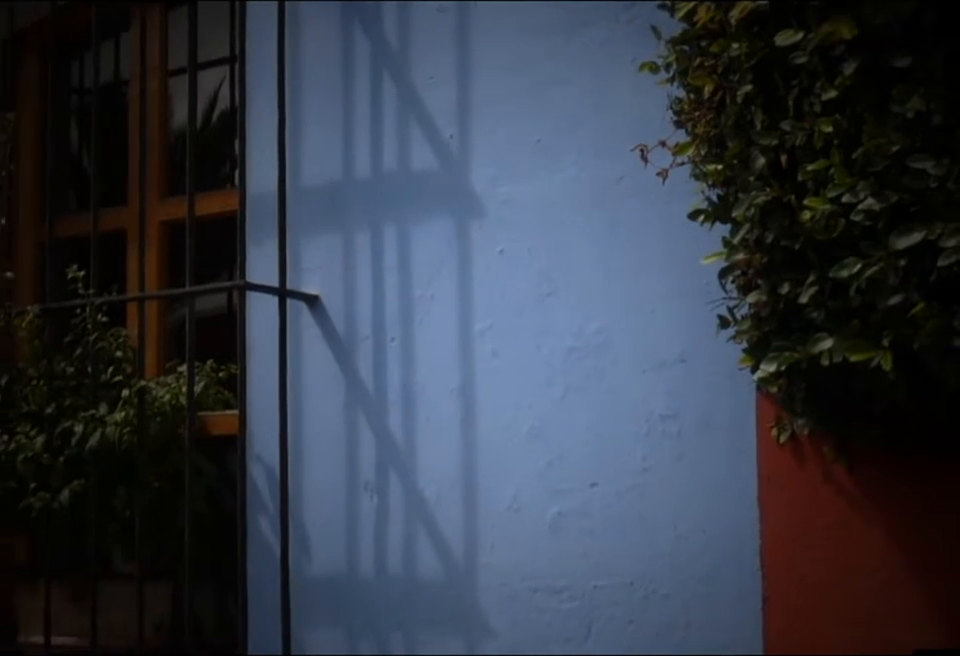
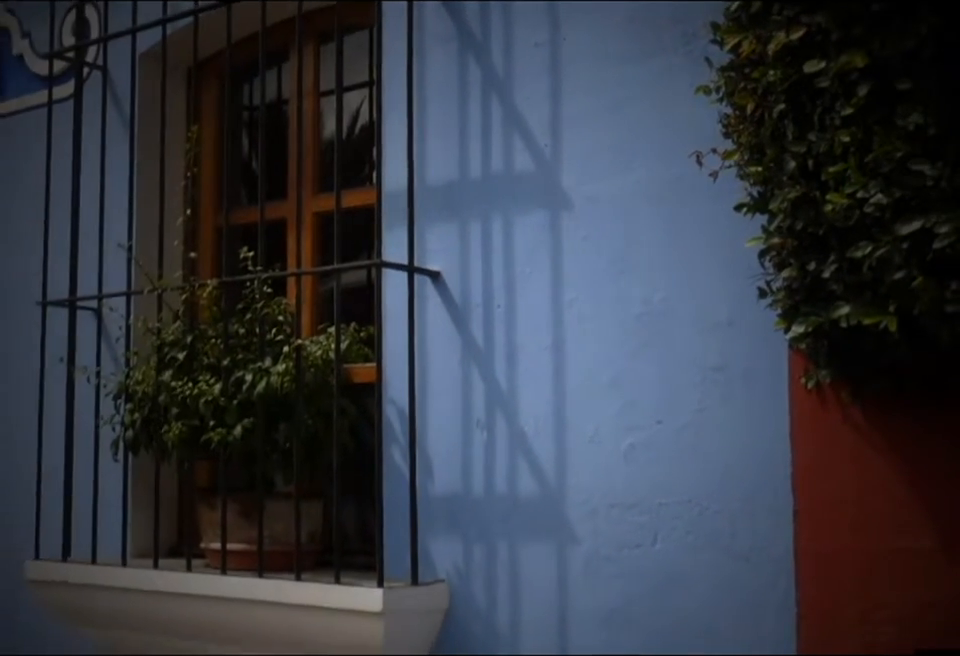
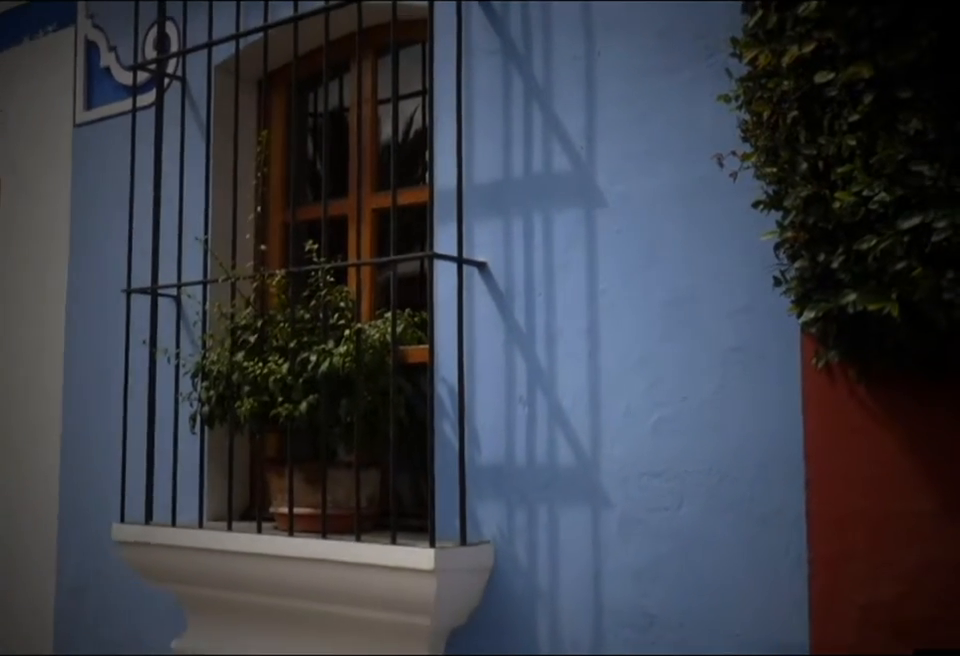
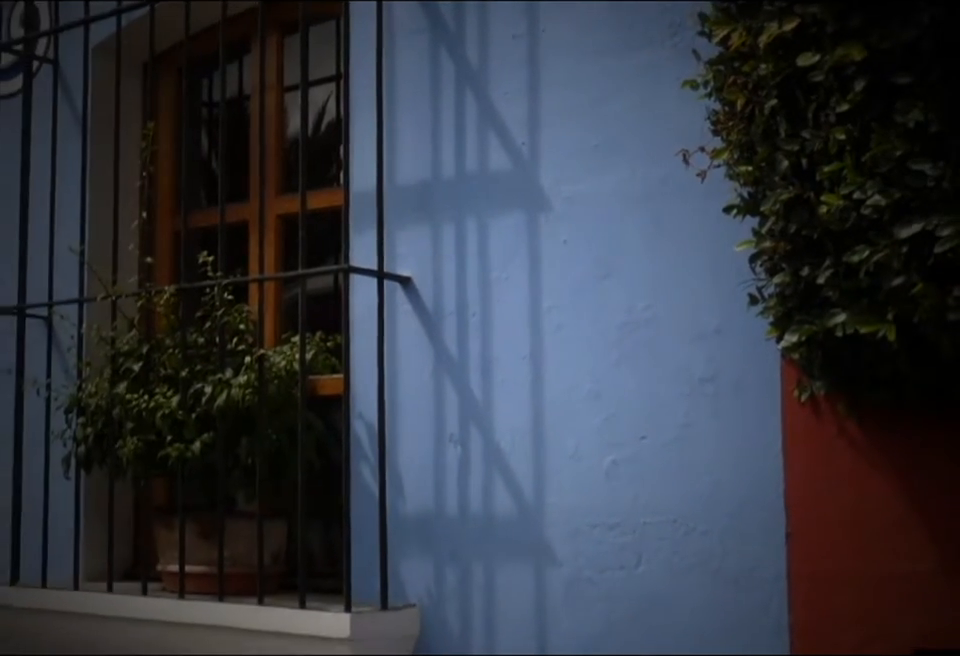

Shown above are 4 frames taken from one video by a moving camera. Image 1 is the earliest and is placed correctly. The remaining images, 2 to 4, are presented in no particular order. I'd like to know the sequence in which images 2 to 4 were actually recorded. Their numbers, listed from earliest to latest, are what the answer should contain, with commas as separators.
4, 2, 3
